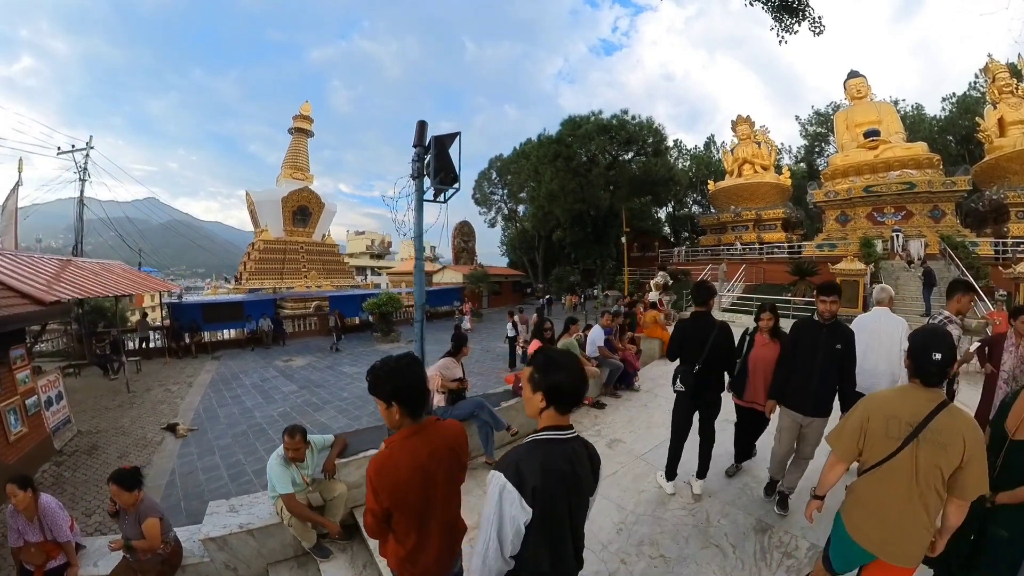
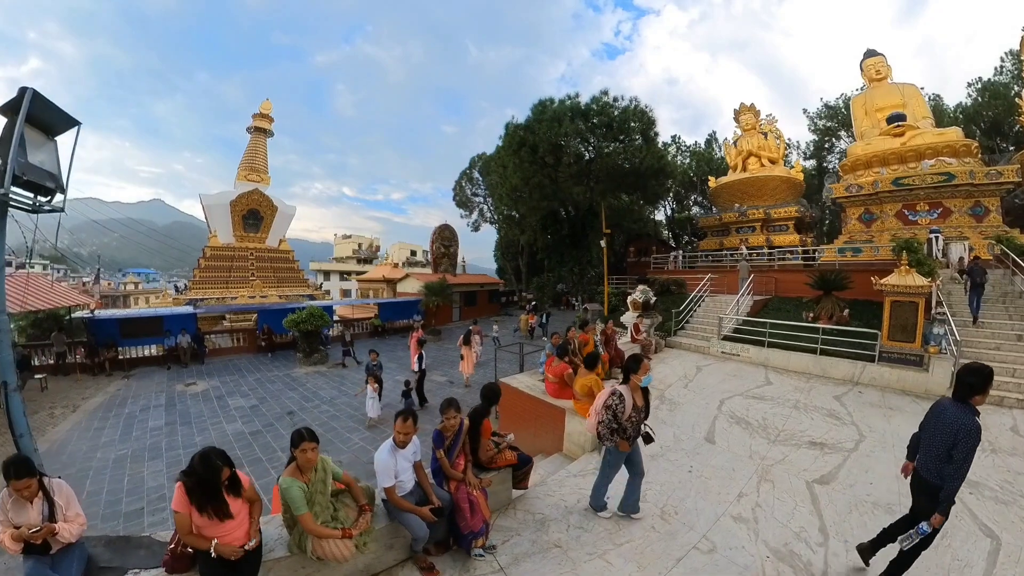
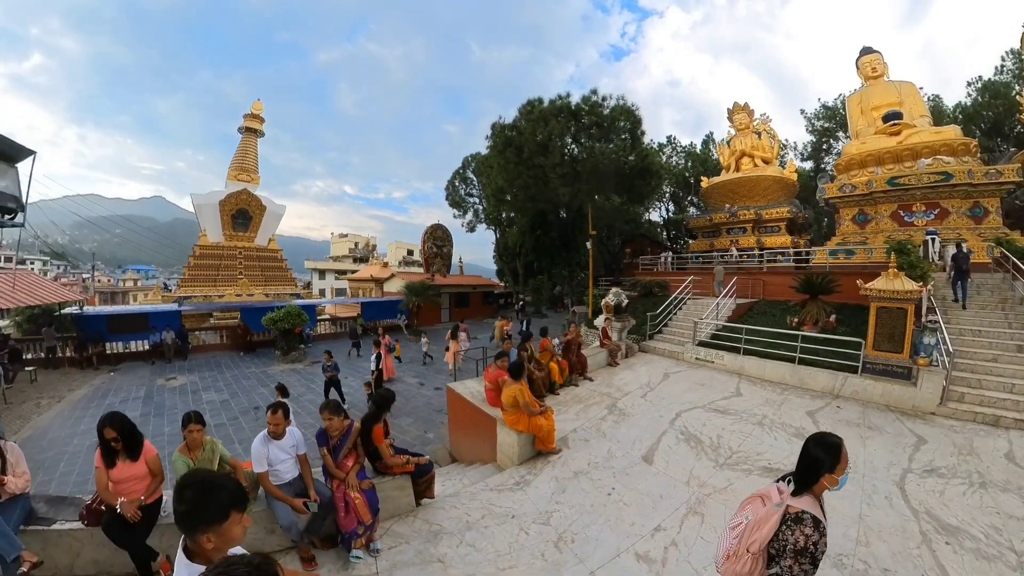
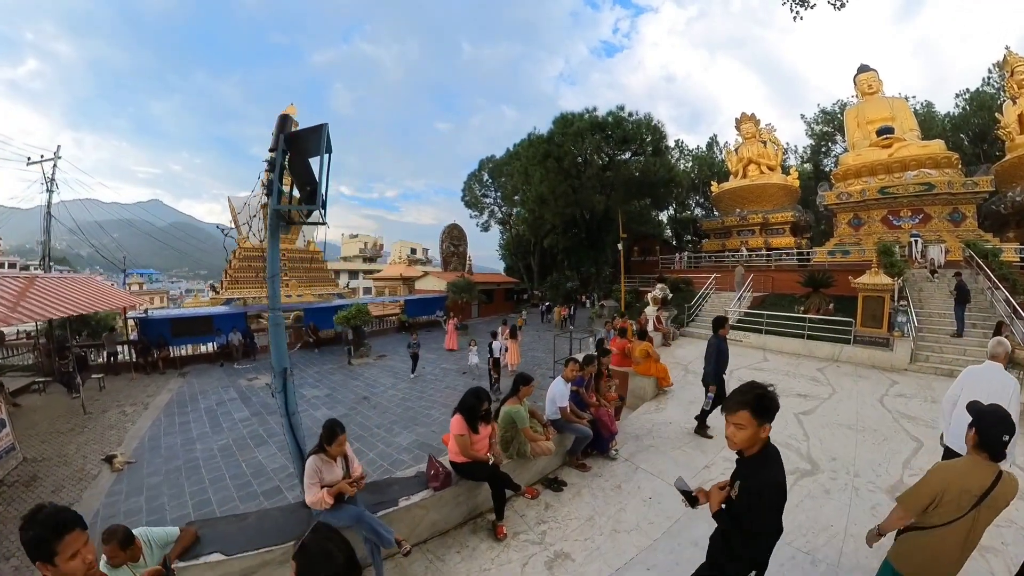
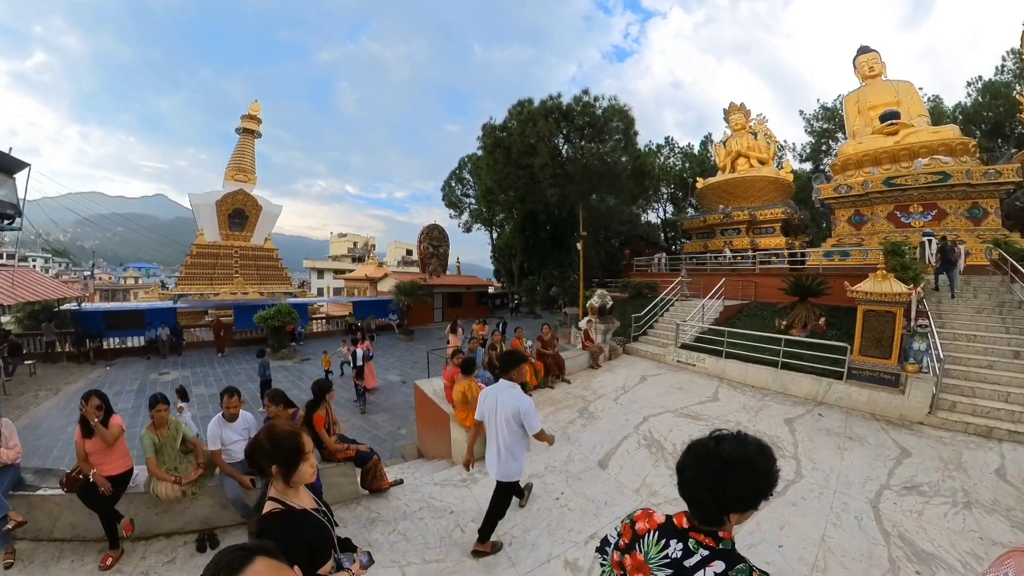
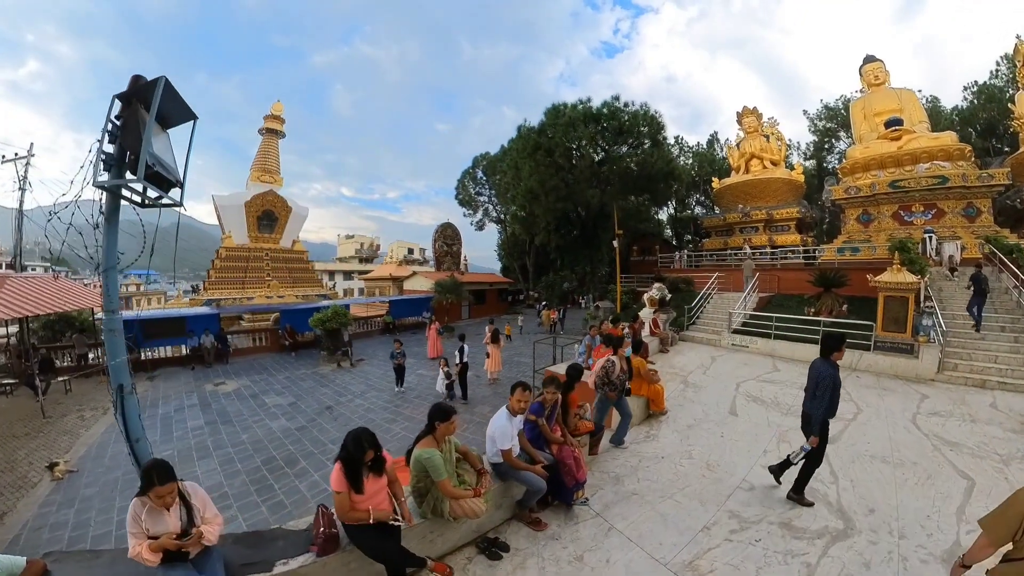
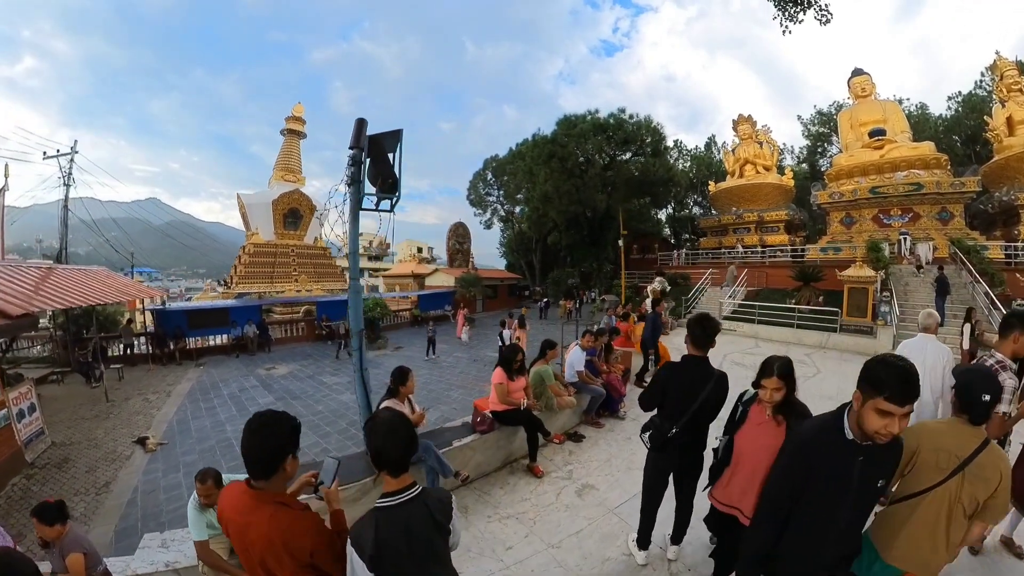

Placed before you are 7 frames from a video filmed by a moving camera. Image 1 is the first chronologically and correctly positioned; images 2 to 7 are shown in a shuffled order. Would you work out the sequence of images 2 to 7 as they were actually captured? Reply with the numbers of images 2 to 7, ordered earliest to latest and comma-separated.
7, 4, 6, 2, 3, 5
